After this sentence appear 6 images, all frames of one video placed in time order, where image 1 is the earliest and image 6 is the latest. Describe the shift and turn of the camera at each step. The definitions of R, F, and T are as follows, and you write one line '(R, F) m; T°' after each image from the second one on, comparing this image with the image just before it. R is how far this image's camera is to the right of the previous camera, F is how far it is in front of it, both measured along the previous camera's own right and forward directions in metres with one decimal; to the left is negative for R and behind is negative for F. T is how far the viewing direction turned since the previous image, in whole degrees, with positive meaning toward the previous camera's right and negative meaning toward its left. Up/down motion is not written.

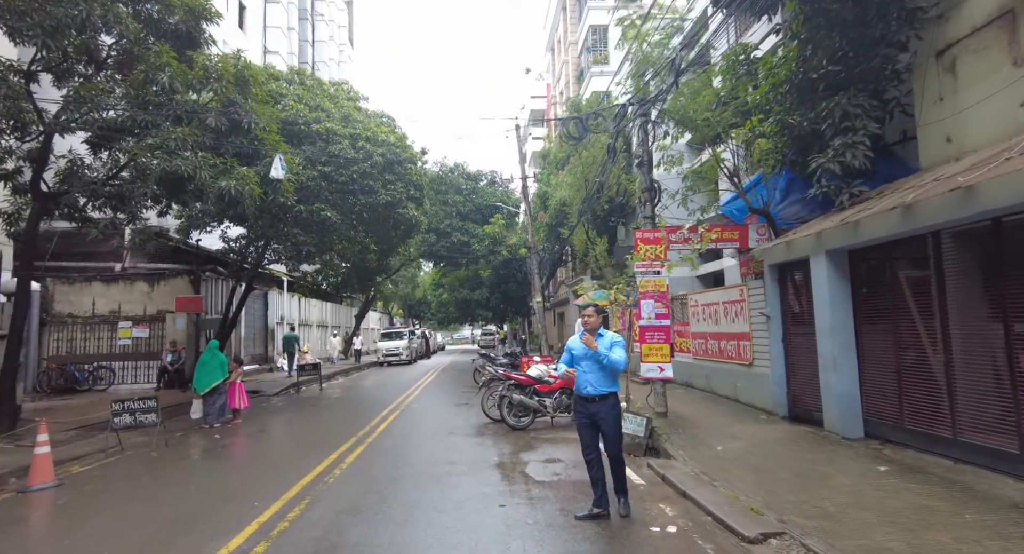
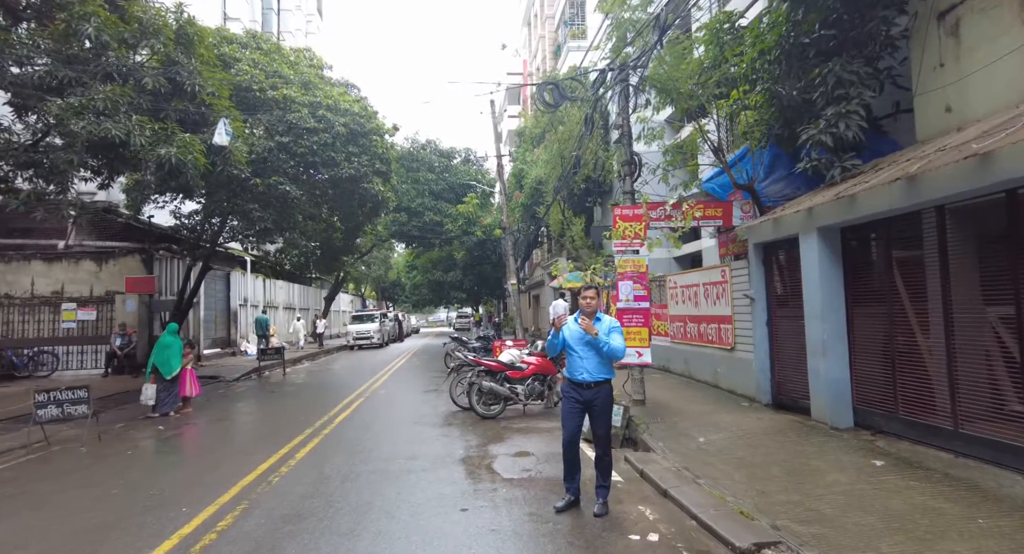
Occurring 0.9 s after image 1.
(+0.1, +0.6) m; +2°
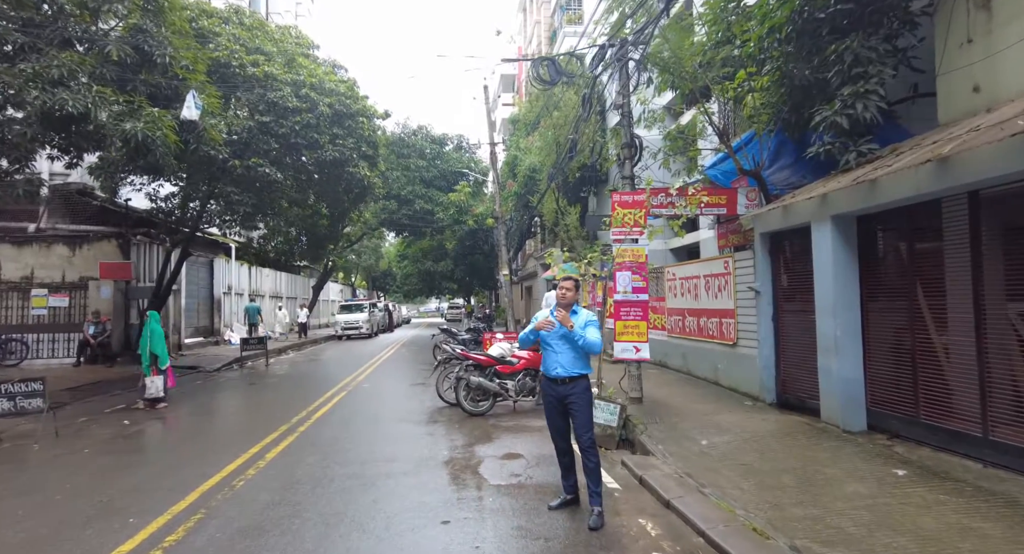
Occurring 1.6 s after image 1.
(0.0, +0.5) m; +1°
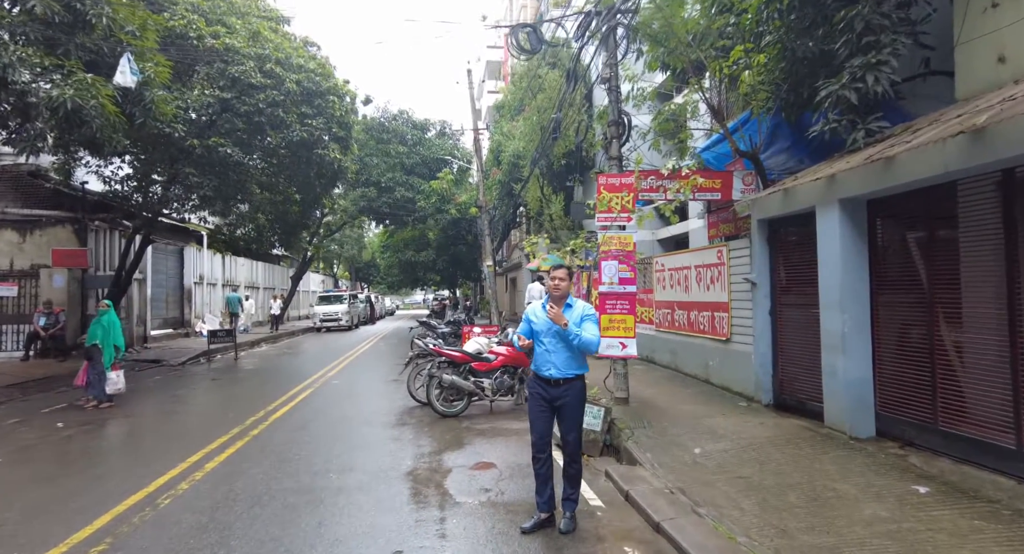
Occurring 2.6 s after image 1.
(+0.1, +0.7) m; +1°
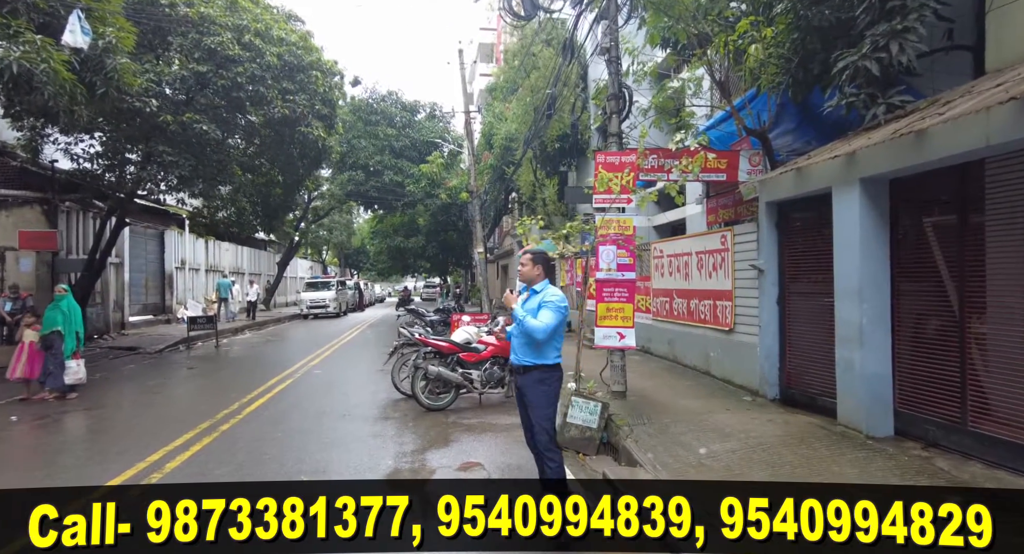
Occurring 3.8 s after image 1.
(0.0, +0.5) m; +1°
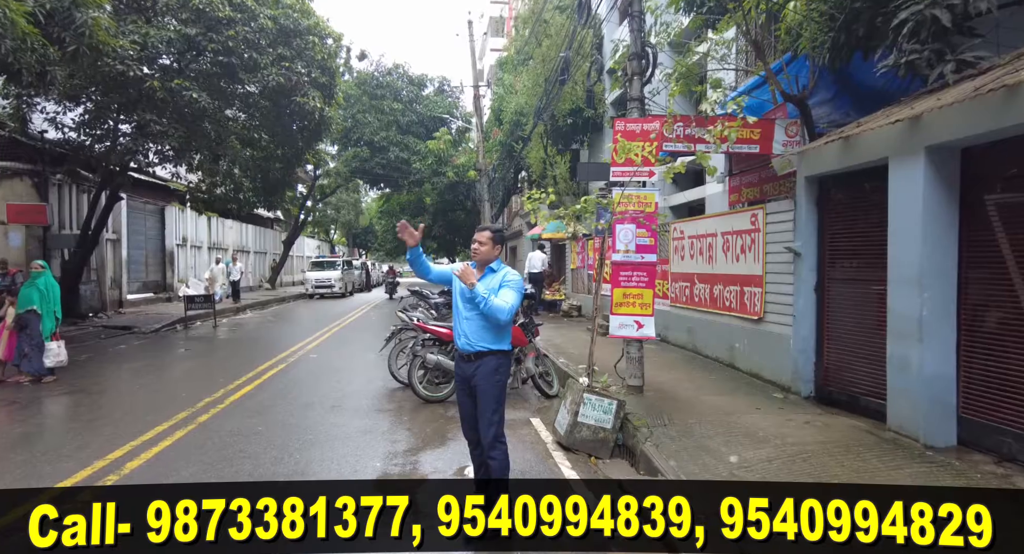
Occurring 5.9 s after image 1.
(0.0, +0.7) m; -1°
